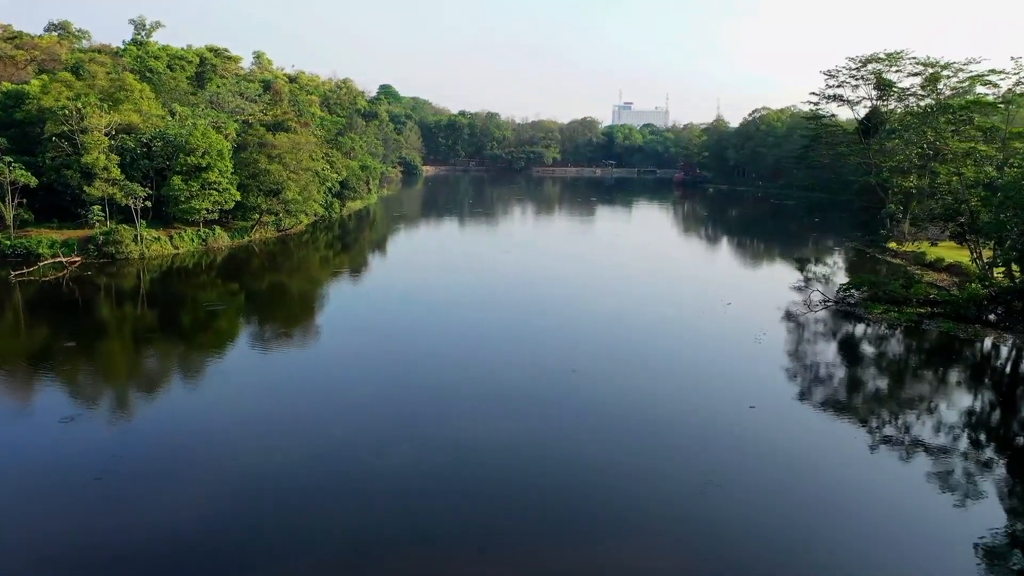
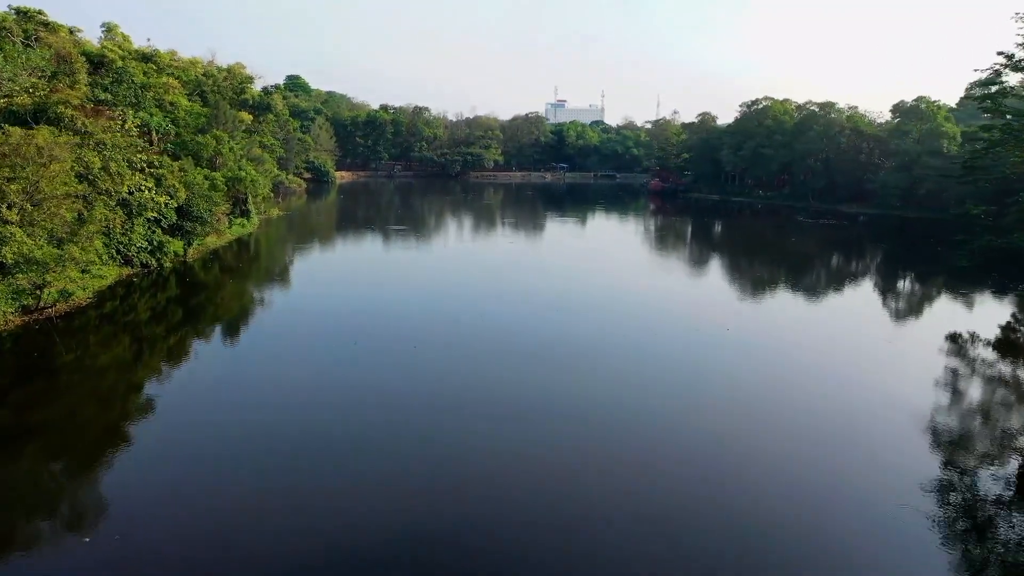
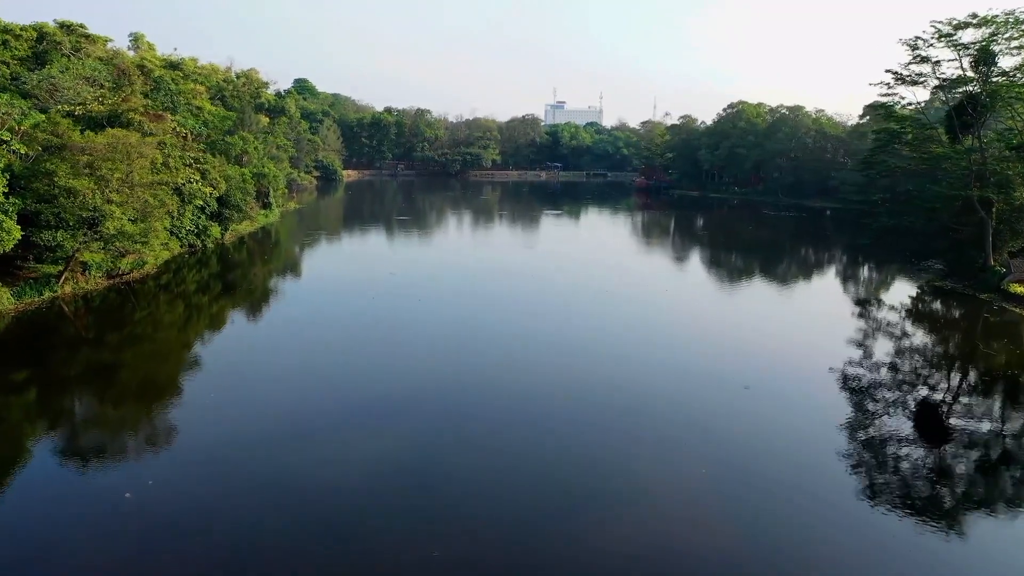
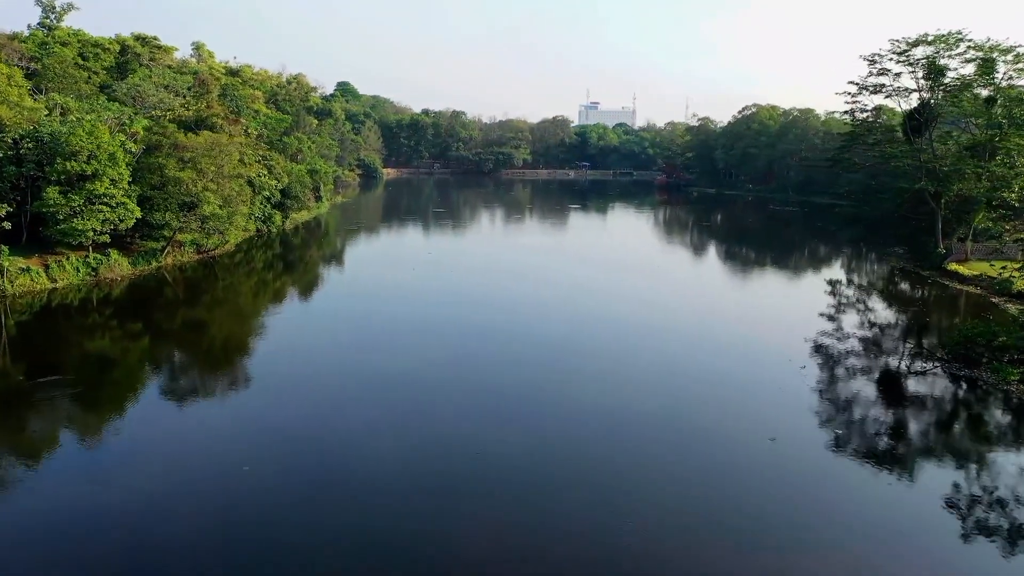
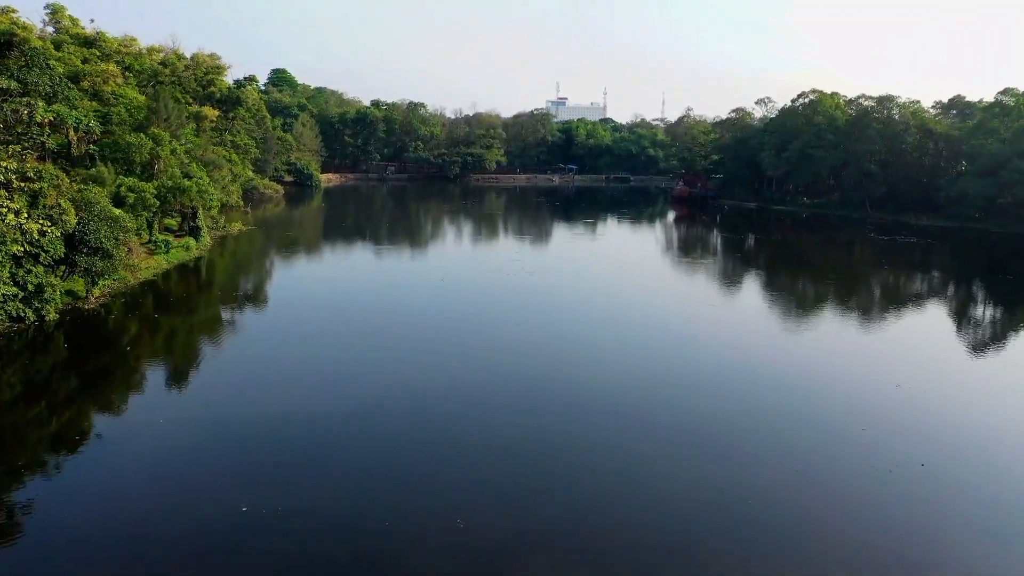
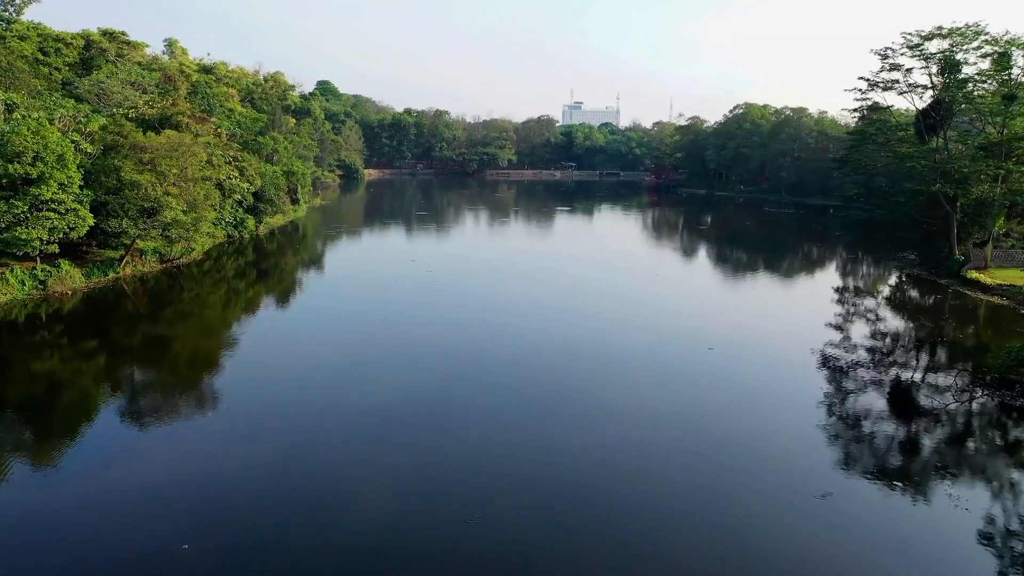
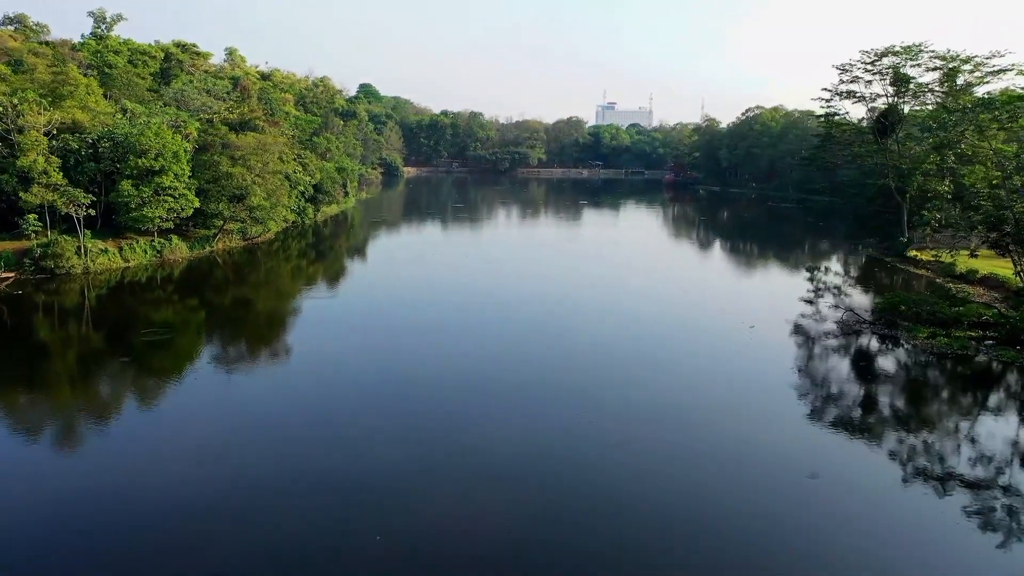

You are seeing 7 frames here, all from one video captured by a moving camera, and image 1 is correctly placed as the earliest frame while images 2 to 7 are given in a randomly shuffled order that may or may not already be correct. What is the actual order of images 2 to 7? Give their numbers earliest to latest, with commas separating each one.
7, 4, 6, 3, 2, 5
